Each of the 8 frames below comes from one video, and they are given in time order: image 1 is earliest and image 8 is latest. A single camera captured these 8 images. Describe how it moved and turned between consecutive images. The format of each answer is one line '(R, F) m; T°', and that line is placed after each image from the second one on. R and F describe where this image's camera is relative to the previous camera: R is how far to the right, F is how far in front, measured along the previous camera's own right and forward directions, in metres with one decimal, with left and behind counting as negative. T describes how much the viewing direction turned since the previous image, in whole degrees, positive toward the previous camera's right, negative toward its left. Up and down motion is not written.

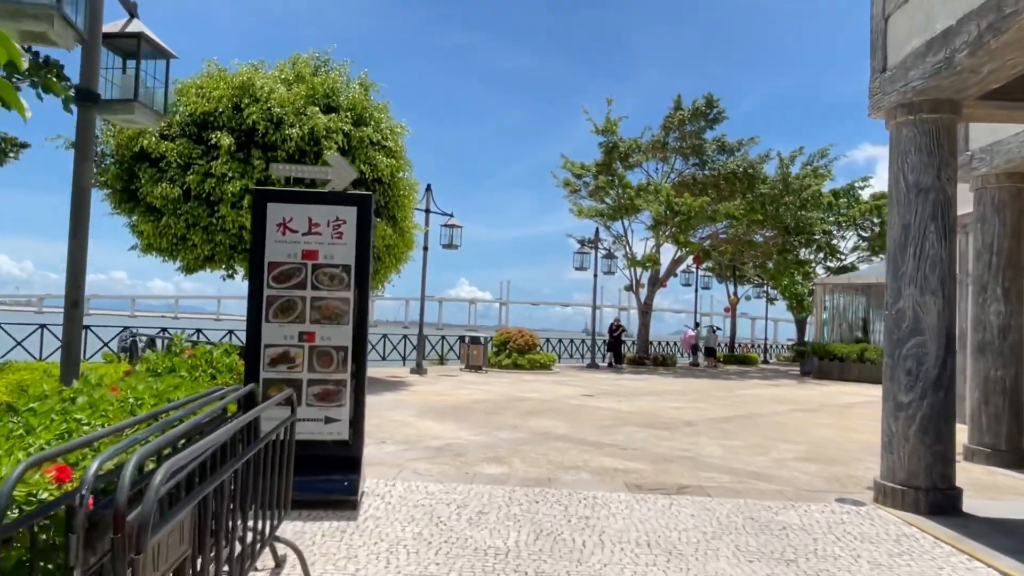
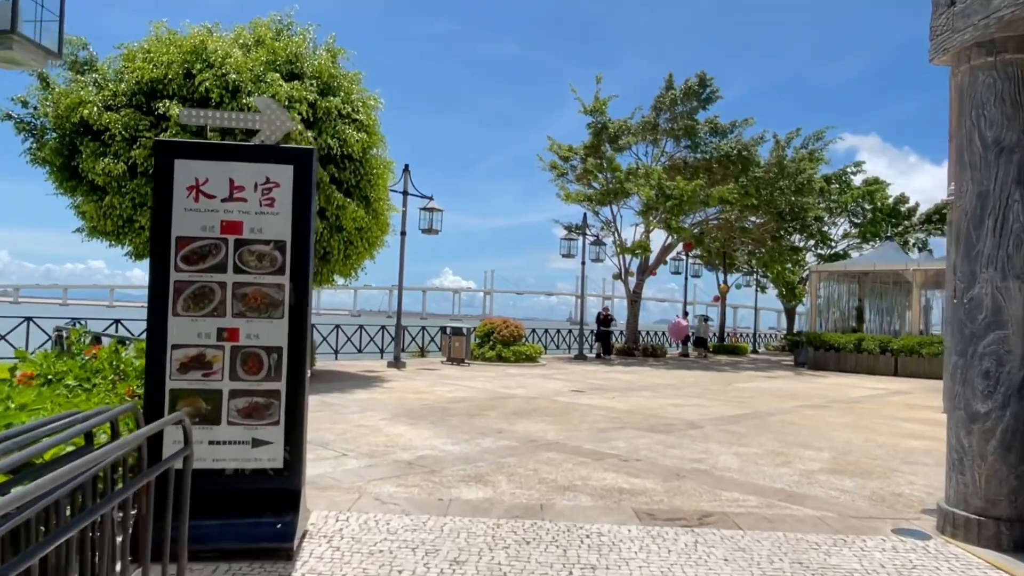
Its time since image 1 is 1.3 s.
(0.0, +1.2) m; +1°
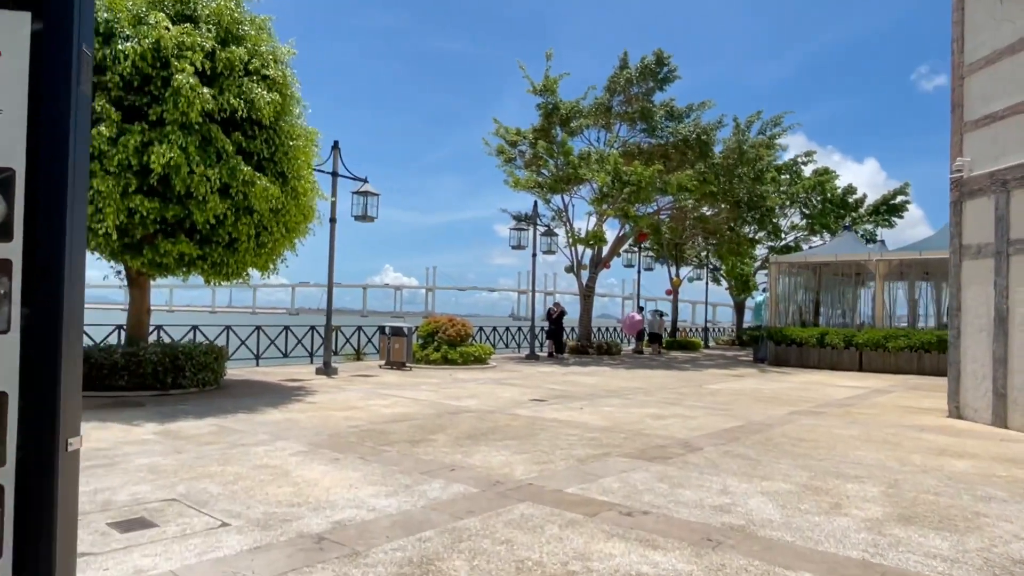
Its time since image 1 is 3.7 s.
(-0.1, +2.0) m; +5°
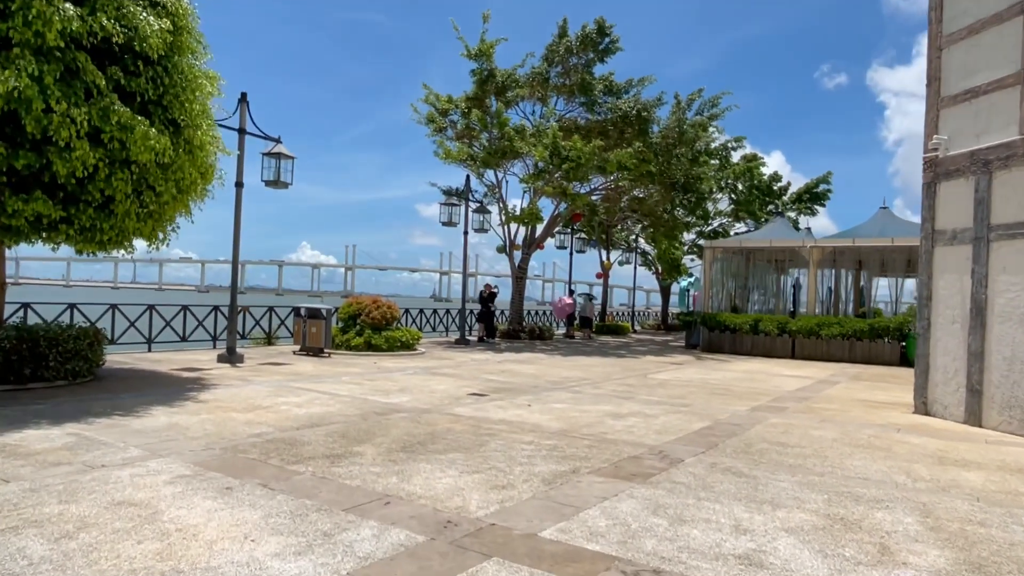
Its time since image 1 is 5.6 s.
(-0.3, +1.5) m; +7°
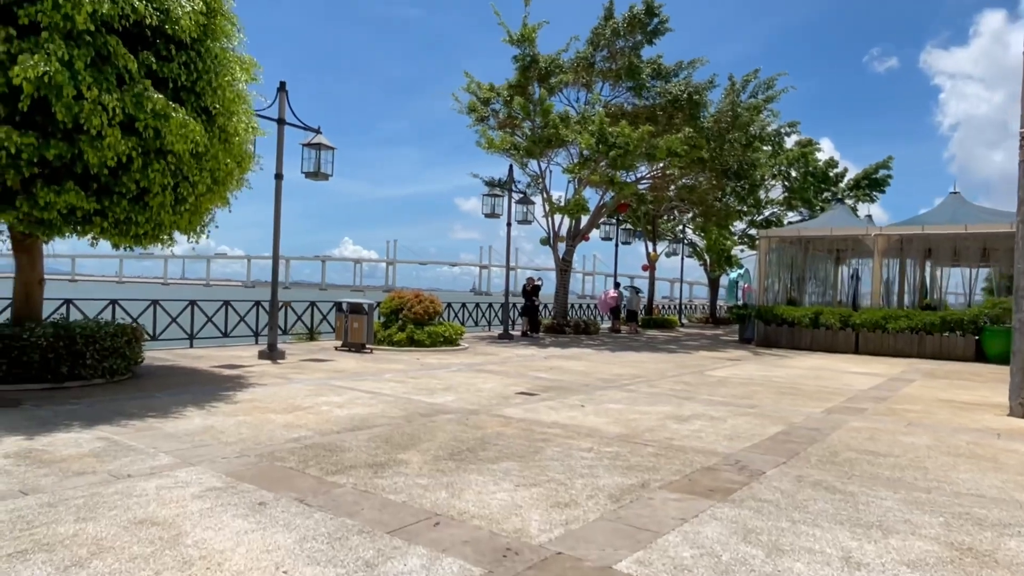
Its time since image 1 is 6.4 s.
(-0.2, +0.6) m; -3°
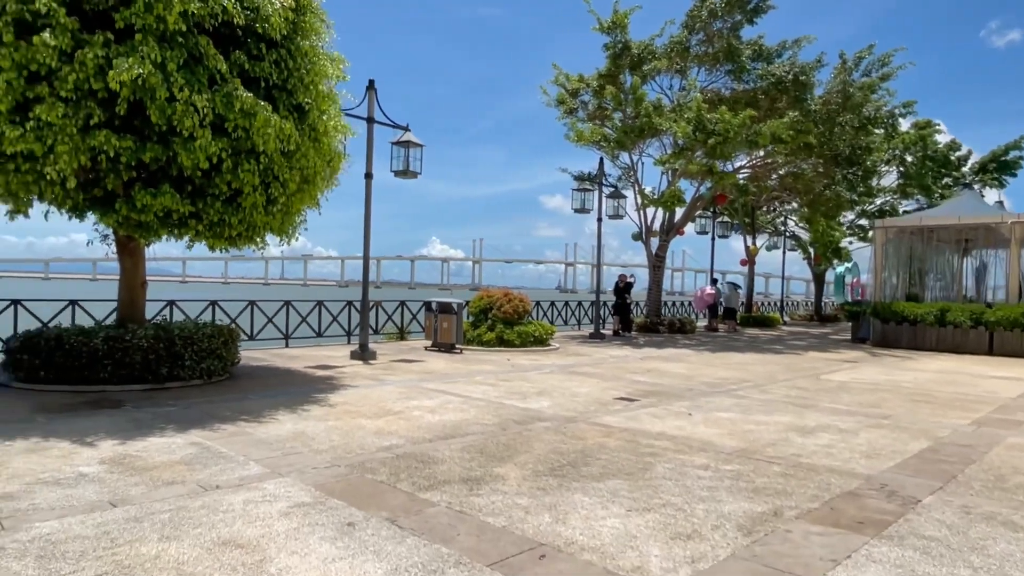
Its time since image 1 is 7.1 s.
(-0.2, +0.5) m; -7°
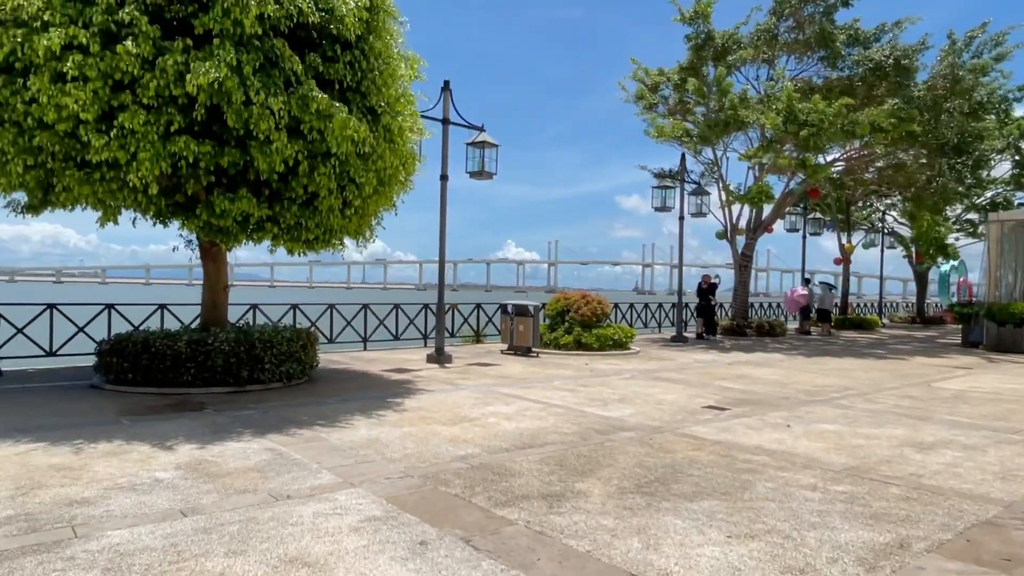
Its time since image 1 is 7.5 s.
(0.0, +0.4) m; -6°
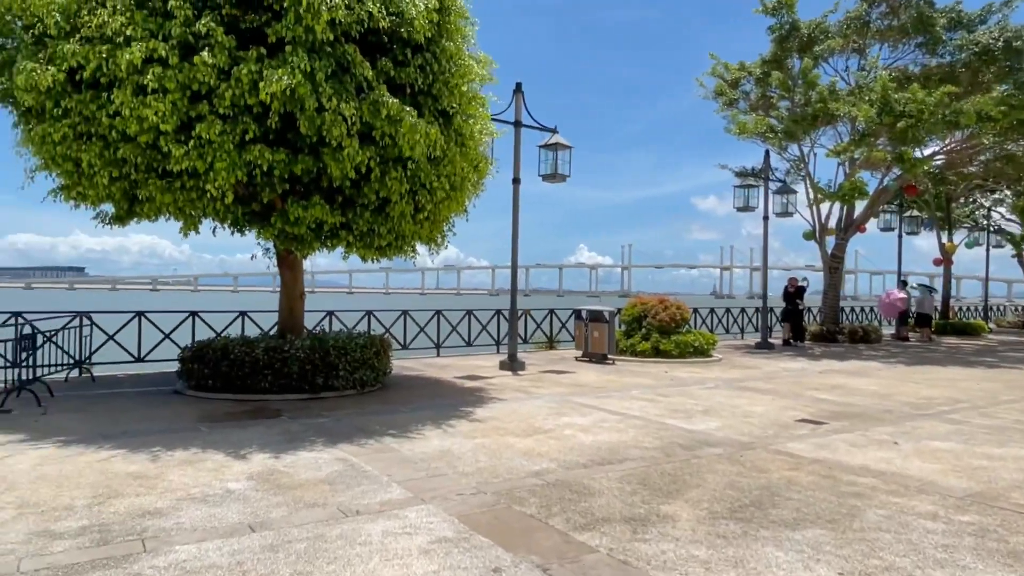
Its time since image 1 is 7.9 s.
(0.0, +0.3) m; -6°
